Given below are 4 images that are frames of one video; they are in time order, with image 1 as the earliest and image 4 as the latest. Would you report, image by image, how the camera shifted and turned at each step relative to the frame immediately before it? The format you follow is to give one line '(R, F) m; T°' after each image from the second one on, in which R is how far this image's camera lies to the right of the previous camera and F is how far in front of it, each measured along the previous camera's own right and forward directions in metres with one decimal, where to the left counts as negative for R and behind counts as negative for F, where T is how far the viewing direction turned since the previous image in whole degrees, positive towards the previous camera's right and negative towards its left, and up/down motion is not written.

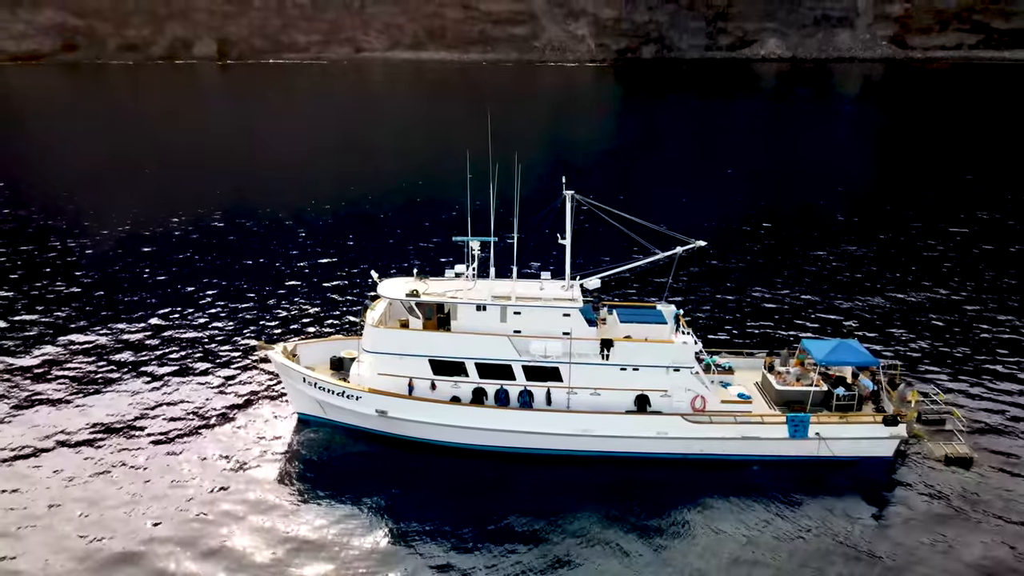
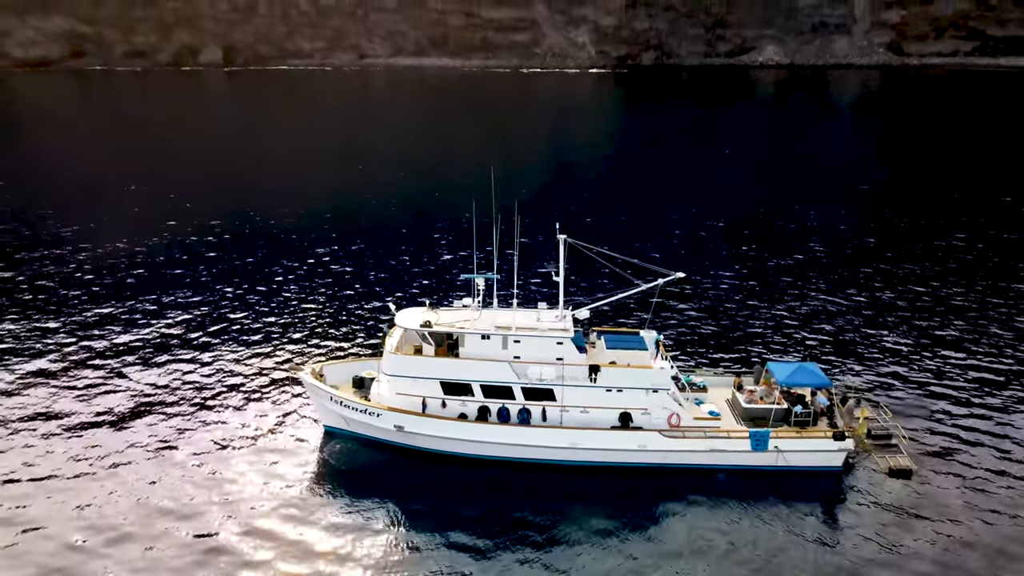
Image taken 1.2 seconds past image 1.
(0.0, -2.8) m; 0°
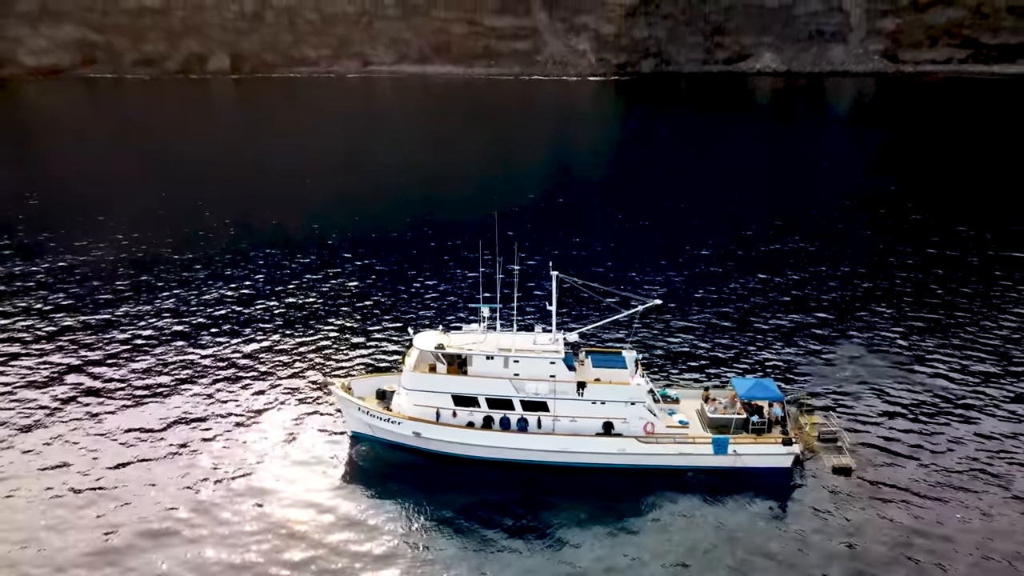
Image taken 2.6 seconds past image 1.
(+0.1, -3.9) m; 0°
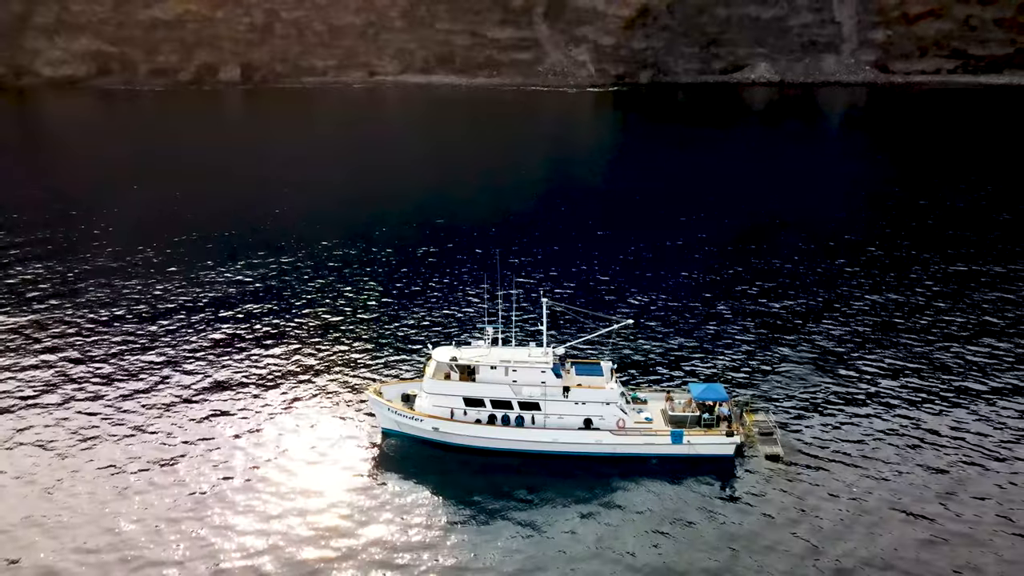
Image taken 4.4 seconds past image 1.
(+0.1, -6.4) m; 0°
